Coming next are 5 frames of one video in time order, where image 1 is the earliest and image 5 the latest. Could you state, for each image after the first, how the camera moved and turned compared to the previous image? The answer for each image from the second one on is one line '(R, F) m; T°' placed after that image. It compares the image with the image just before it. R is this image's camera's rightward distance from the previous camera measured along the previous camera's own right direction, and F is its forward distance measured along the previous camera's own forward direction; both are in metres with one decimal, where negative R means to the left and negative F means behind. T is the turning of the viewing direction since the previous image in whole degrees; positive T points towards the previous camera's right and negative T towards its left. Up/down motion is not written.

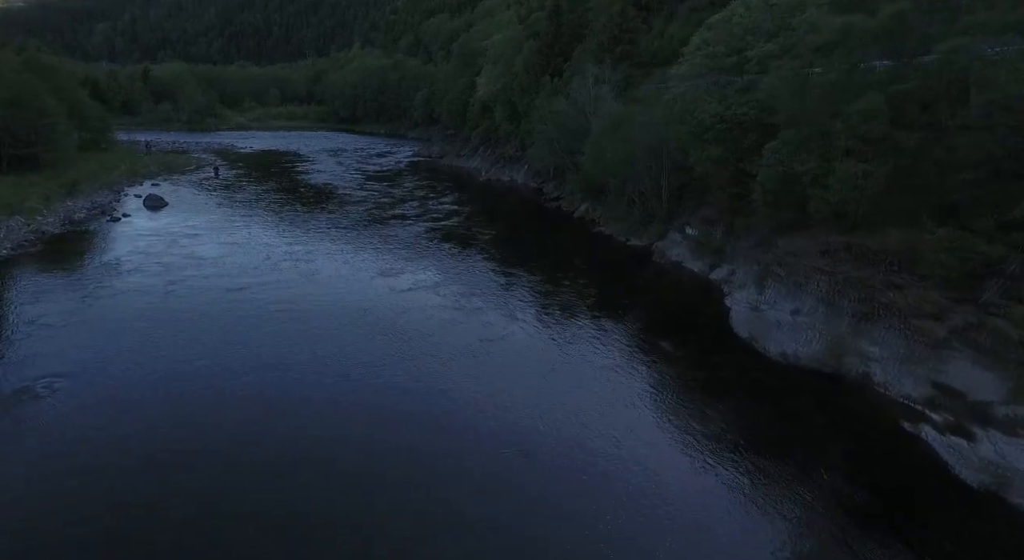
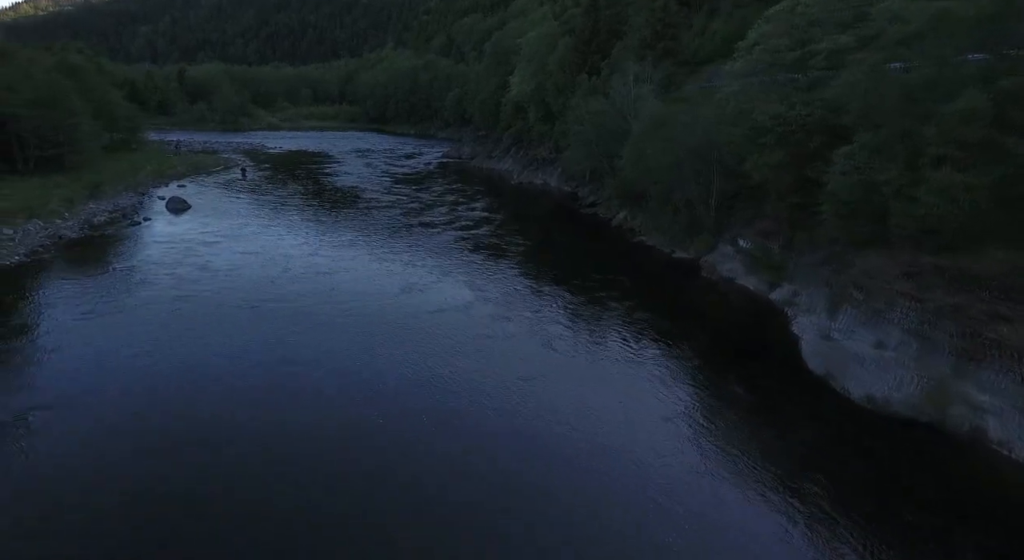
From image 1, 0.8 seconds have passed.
(-0.2, +2.1) m; -2°
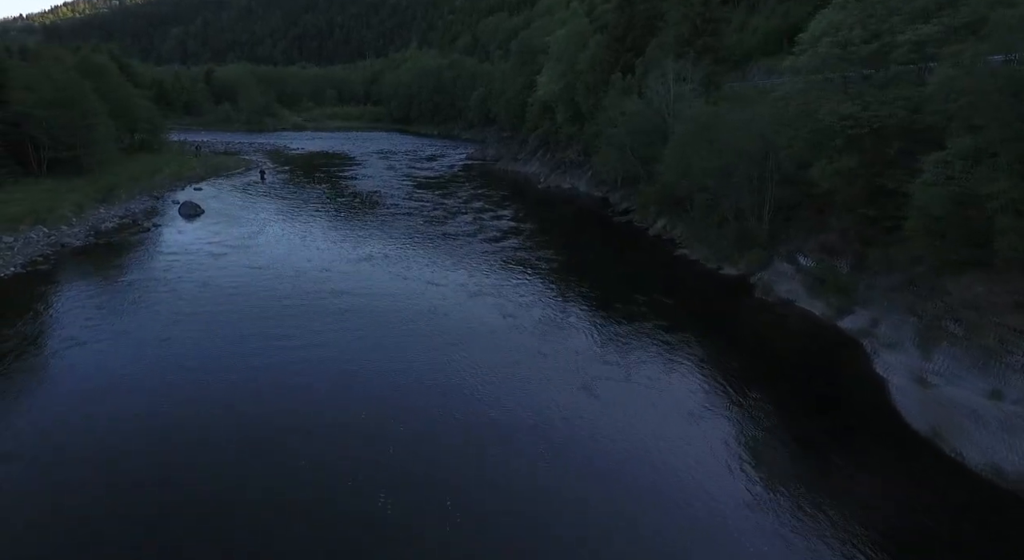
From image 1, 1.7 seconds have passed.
(-0.3, +2.5) m; -2°
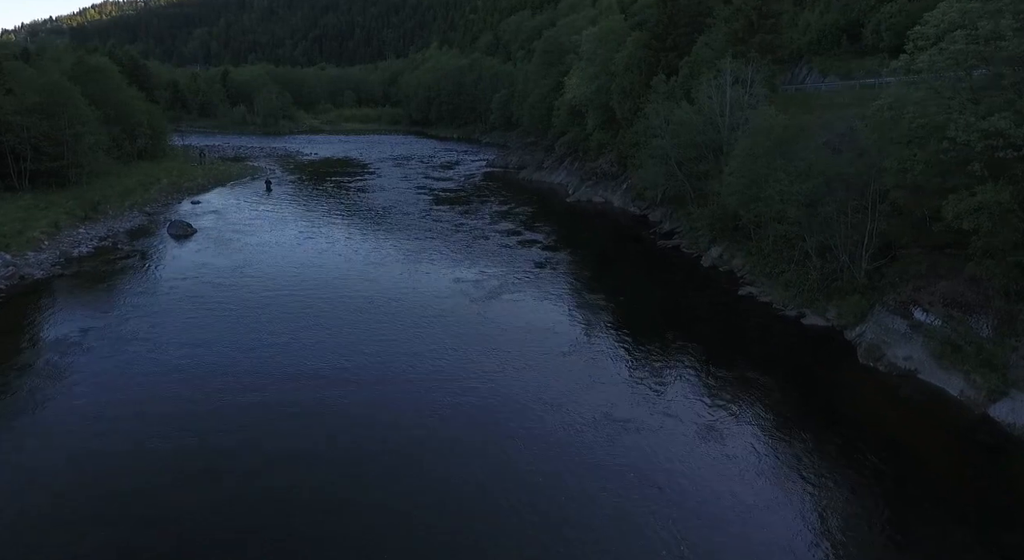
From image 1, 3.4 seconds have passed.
(-0.5, +4.7) m; -1°
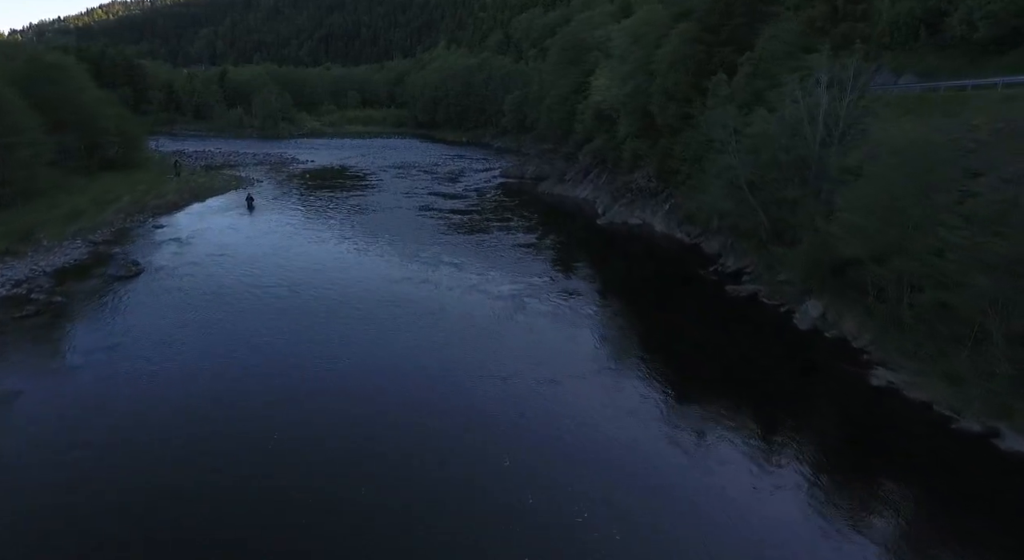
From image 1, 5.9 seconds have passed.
(-0.9, +7.2) m; 0°
